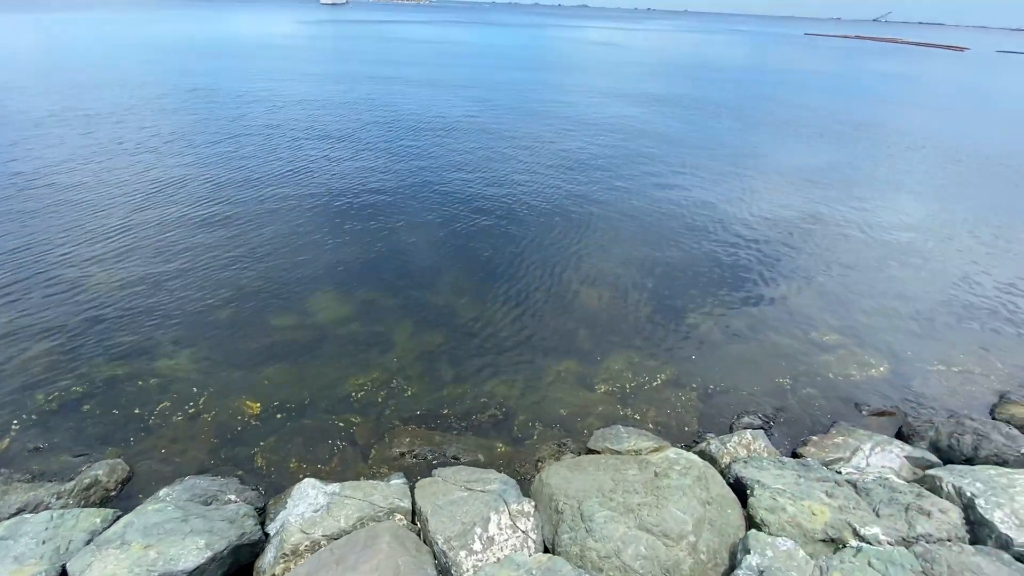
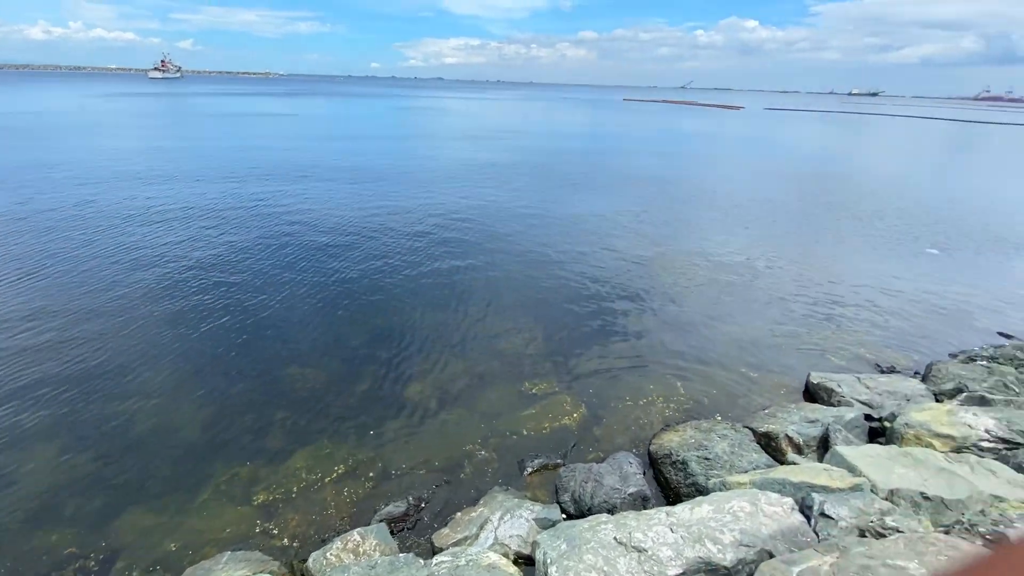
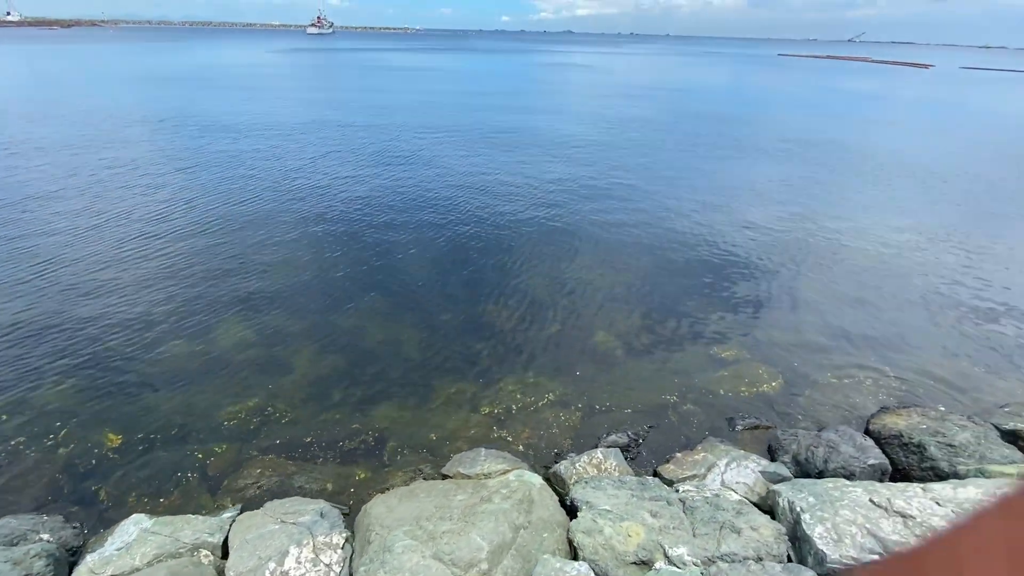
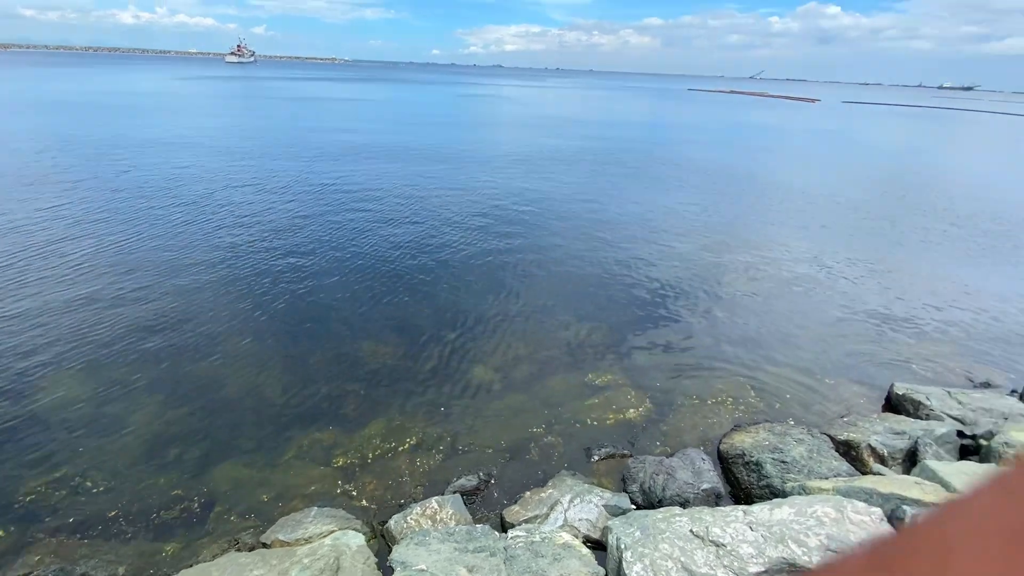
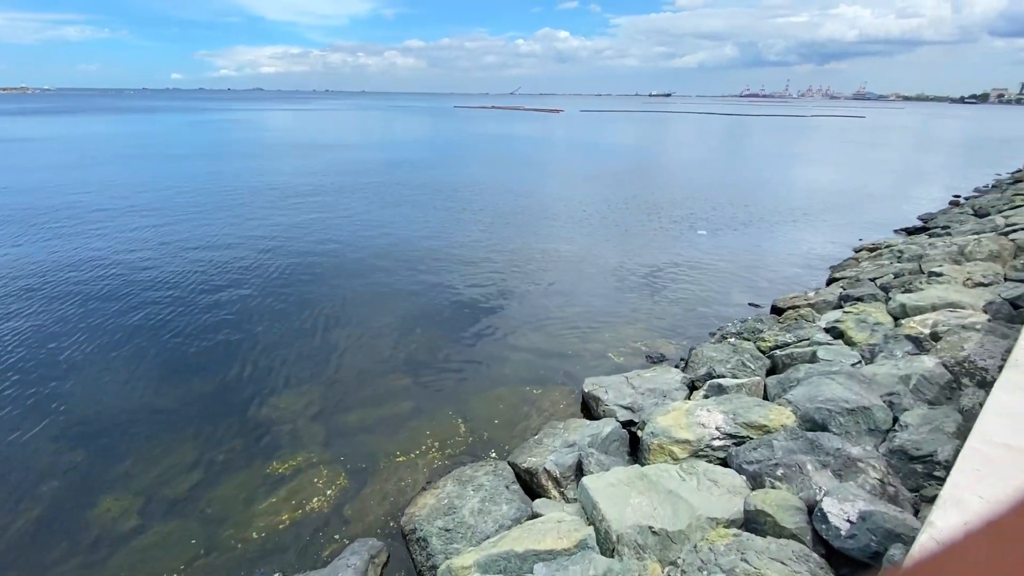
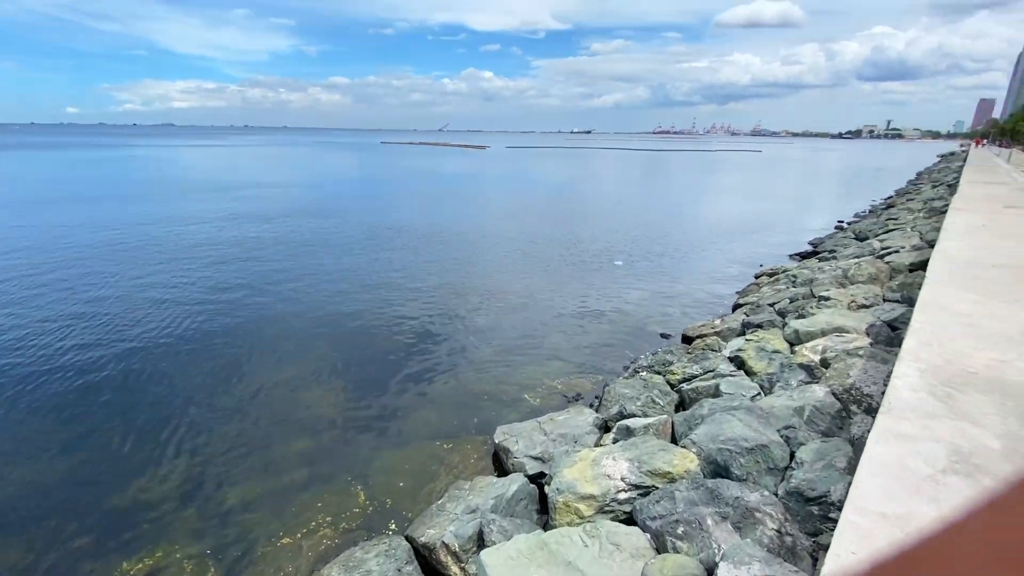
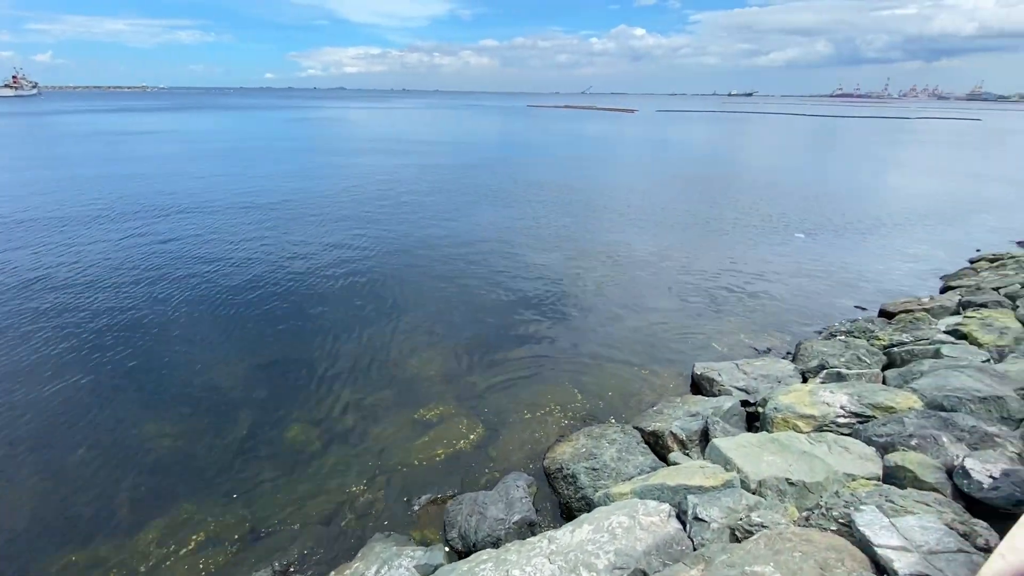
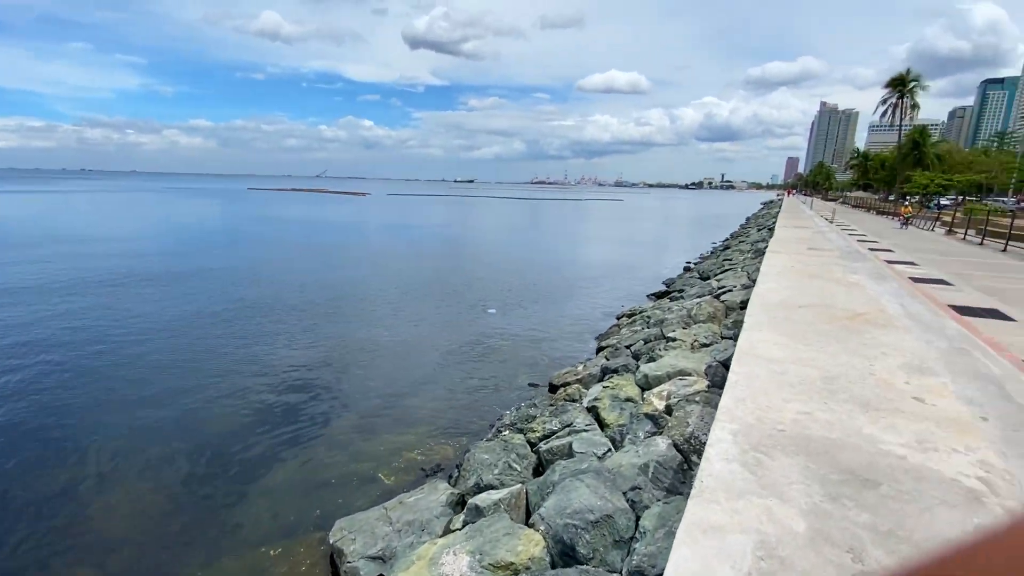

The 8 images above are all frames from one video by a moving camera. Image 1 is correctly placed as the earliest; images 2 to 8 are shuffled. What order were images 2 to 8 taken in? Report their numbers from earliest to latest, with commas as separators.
3, 4, 2, 7, 5, 6, 8
